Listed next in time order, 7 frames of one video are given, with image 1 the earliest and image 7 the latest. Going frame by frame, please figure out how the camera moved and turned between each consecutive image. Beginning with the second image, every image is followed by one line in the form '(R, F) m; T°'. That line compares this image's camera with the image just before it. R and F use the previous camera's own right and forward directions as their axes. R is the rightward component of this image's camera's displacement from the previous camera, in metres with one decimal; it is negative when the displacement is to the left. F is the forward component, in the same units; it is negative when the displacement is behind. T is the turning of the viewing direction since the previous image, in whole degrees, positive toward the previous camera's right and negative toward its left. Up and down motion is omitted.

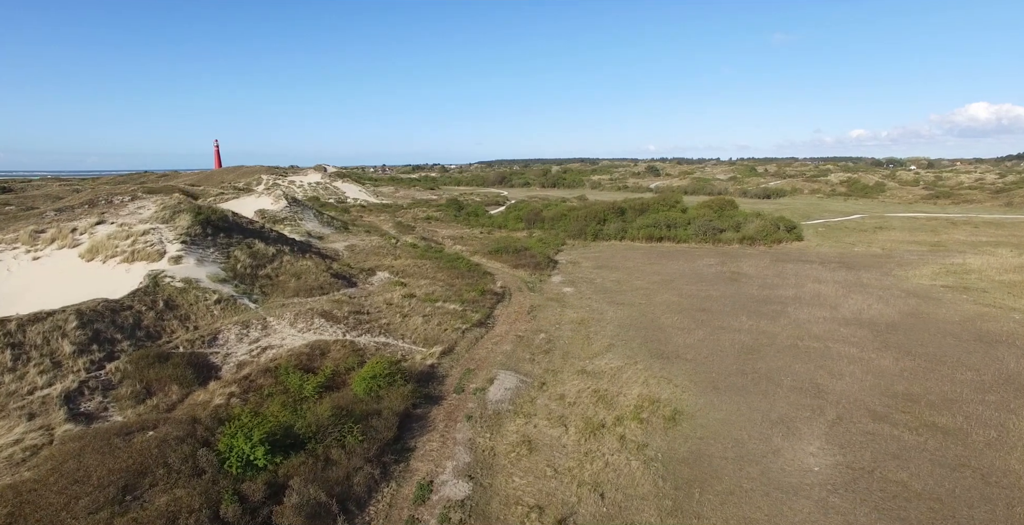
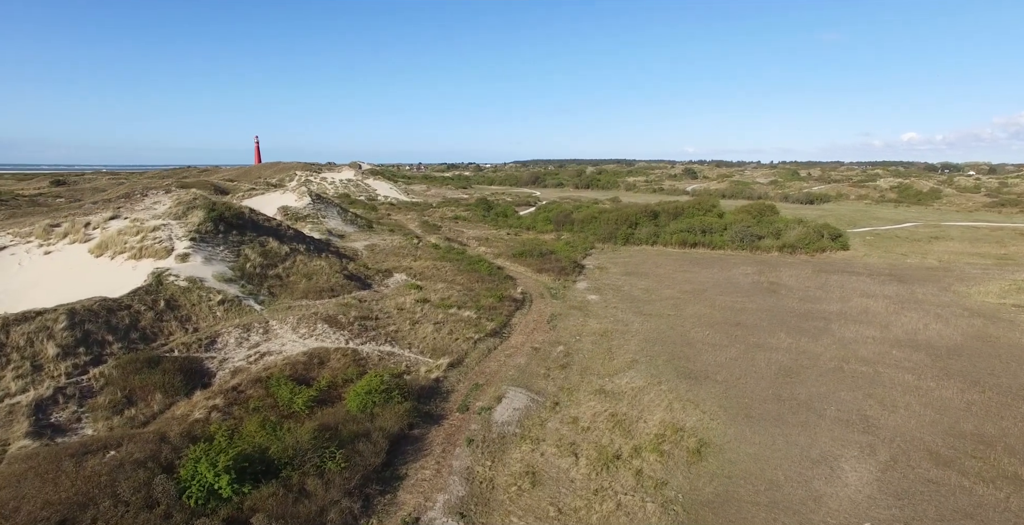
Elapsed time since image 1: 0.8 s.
(+0.4, +1.0) m; -4°
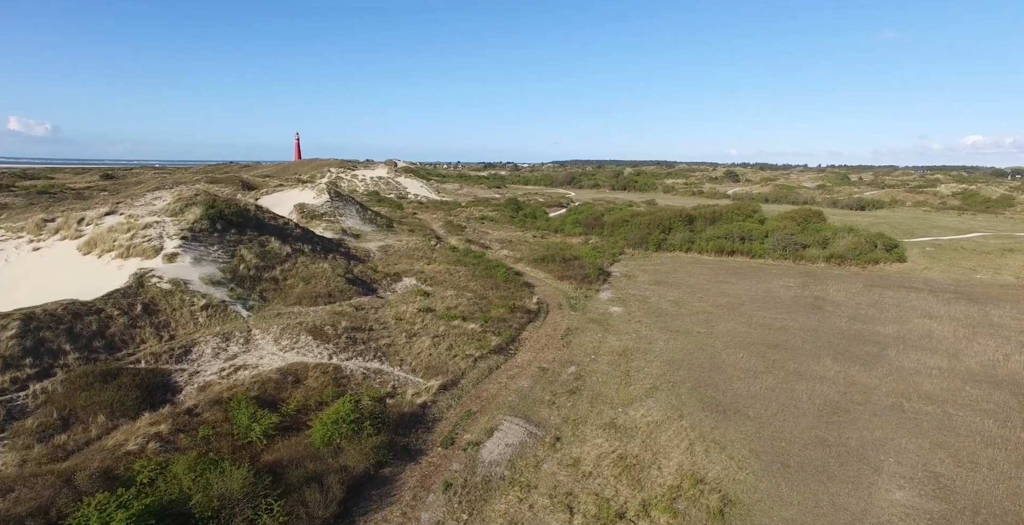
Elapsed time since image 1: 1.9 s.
(+0.7, +1.4) m; -4°
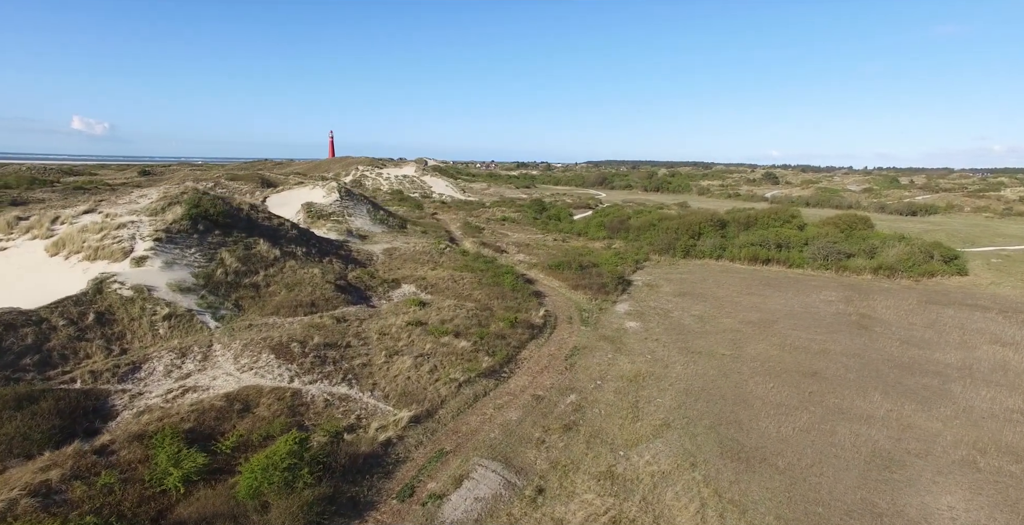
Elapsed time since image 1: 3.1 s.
(+0.8, +1.6) m; -3°
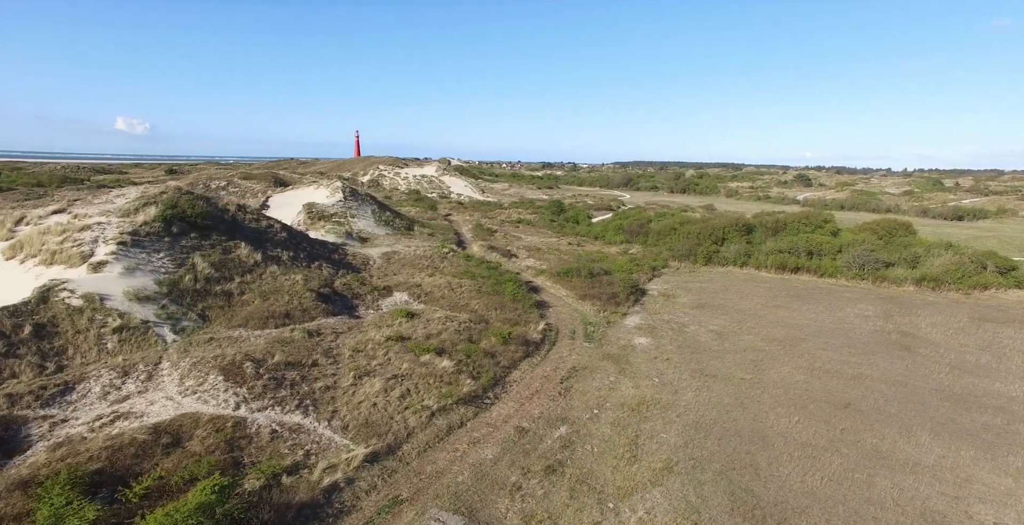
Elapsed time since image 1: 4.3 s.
(+0.8, +1.4) m; -3°
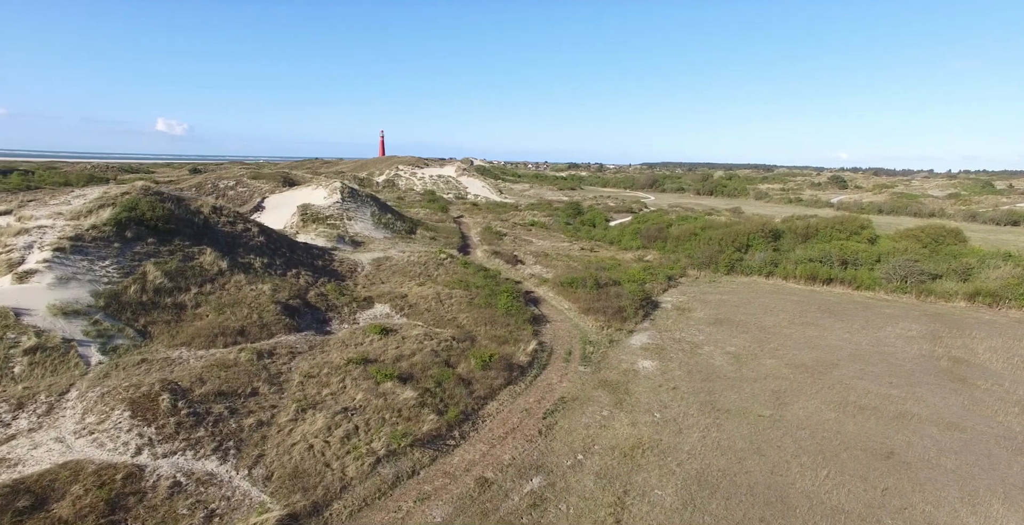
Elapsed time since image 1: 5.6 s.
(+0.9, +1.6) m; -3°
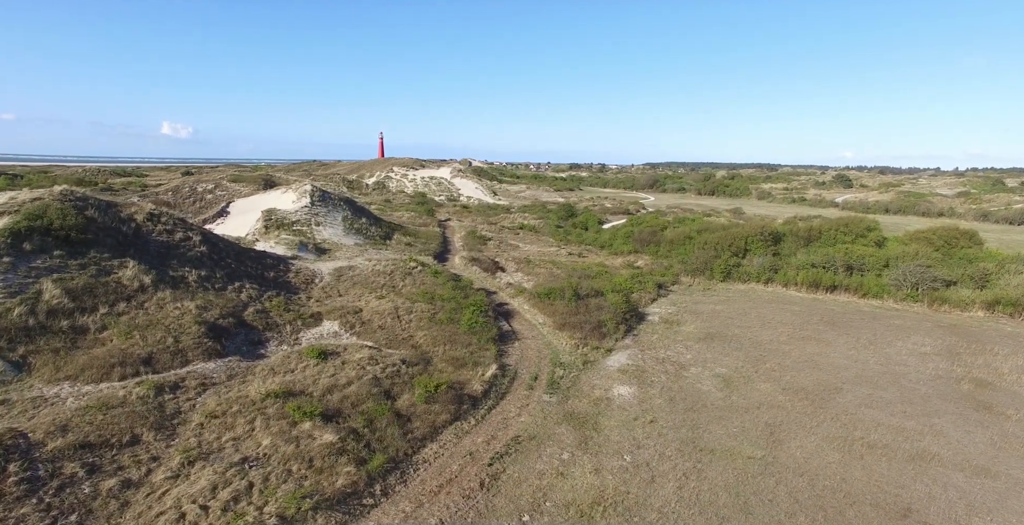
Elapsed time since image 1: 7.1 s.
(+1.0, +1.6) m; 0°
